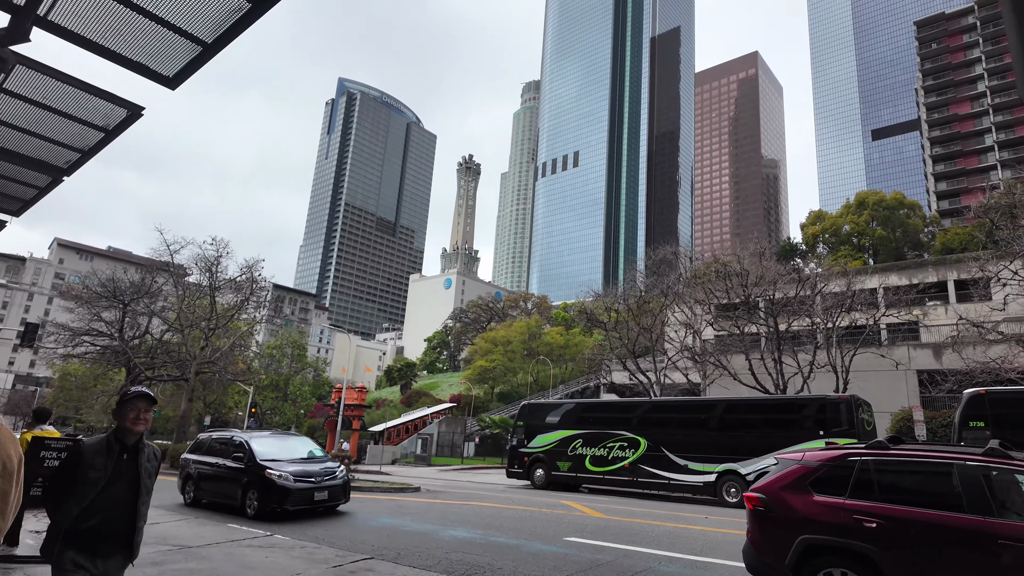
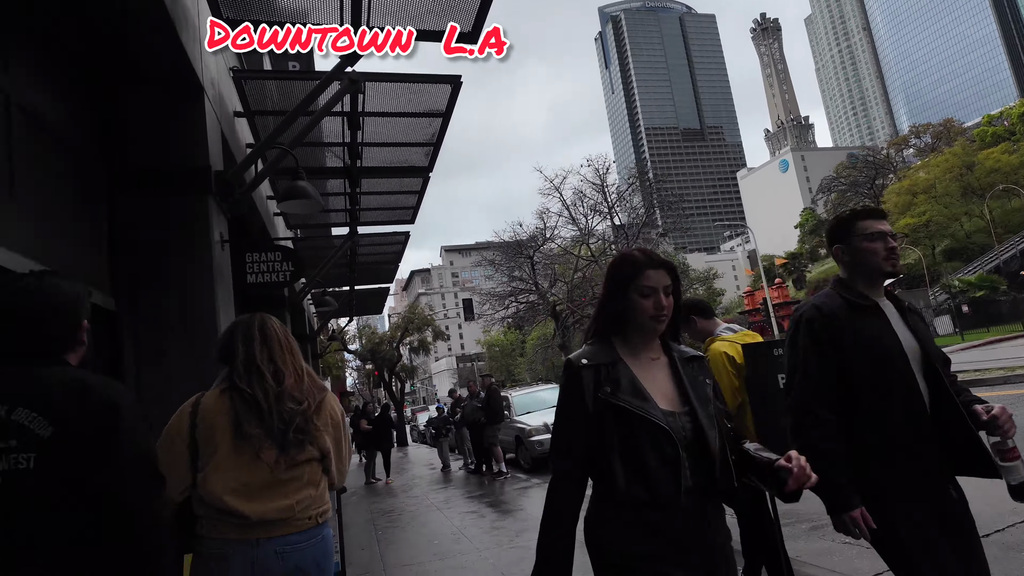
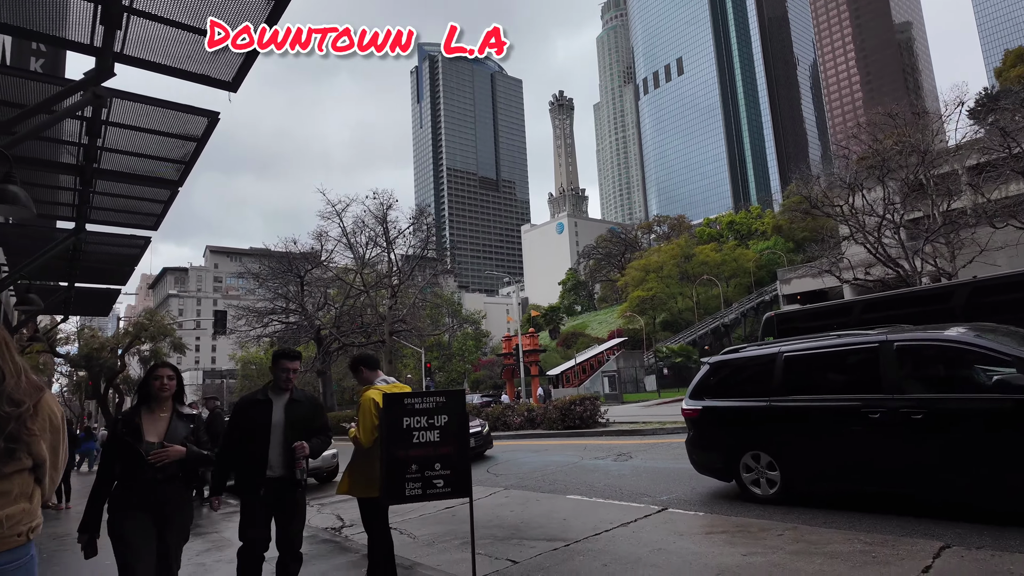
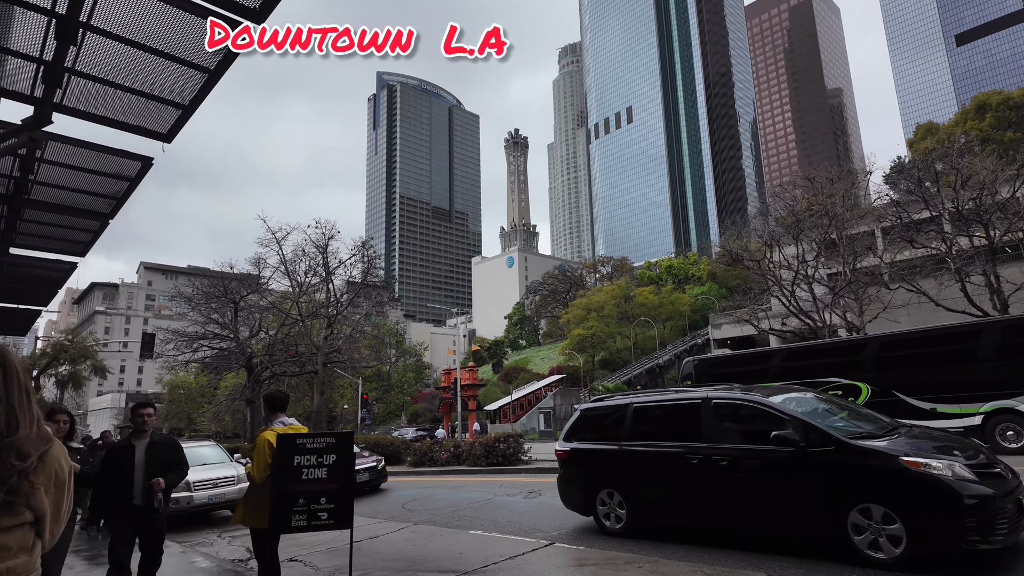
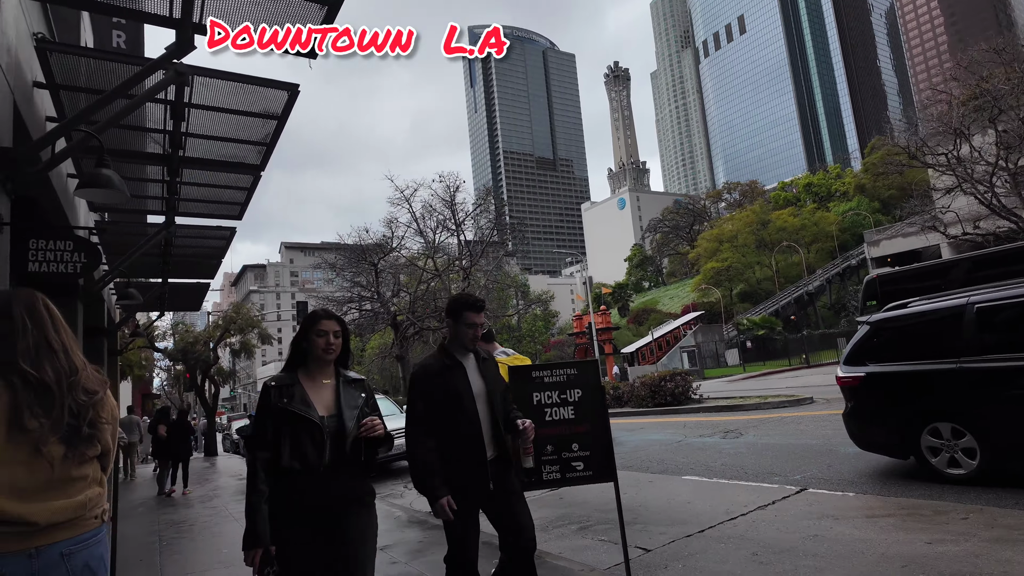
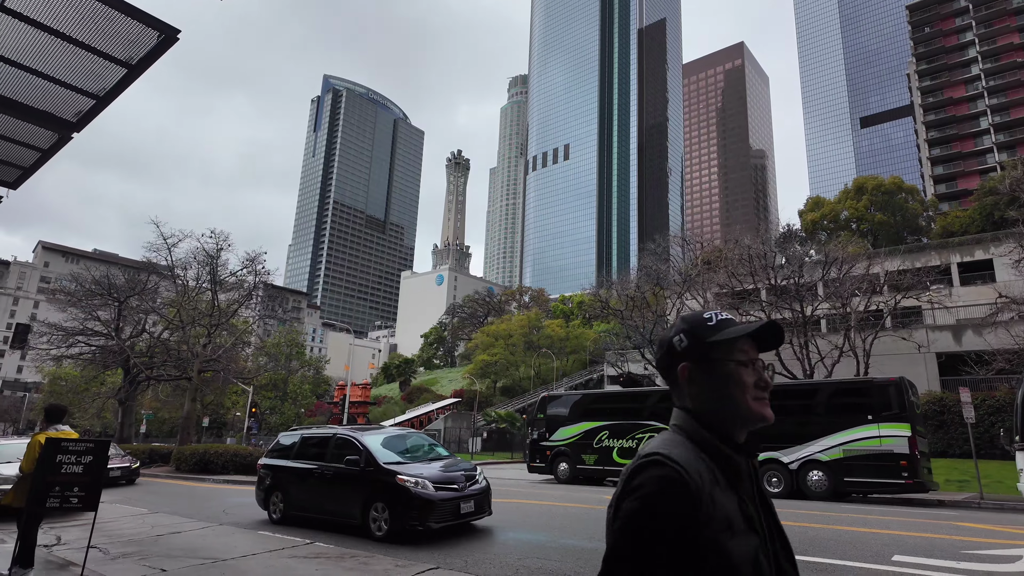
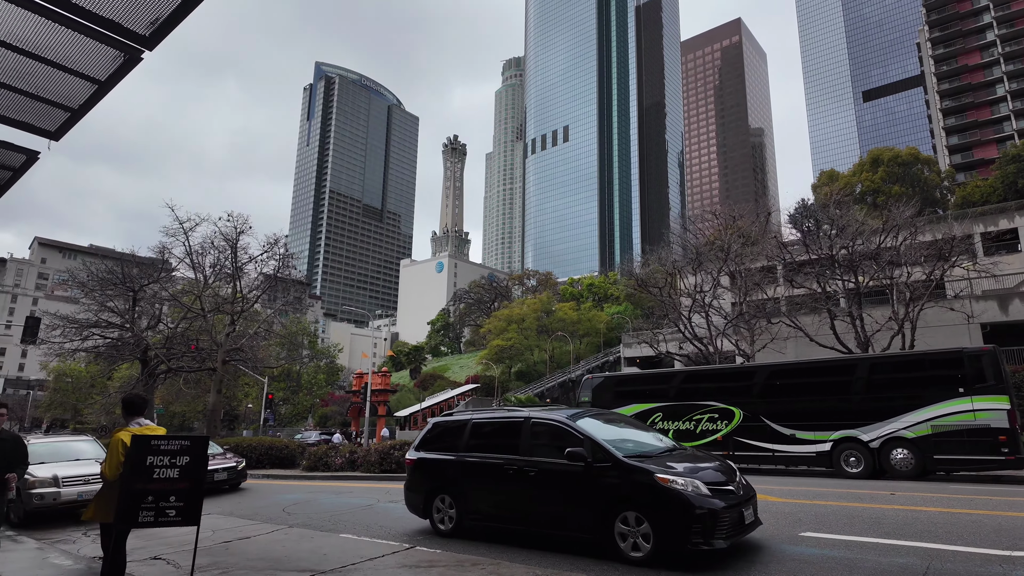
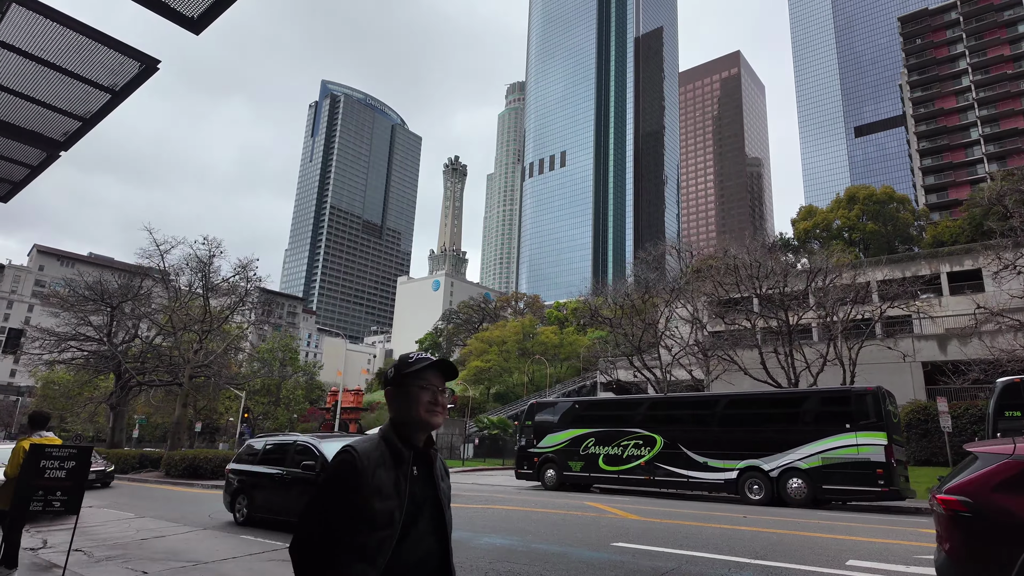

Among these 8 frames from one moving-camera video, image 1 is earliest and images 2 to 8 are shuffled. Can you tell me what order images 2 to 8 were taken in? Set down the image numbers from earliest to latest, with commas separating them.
8, 6, 7, 4, 3, 5, 2
